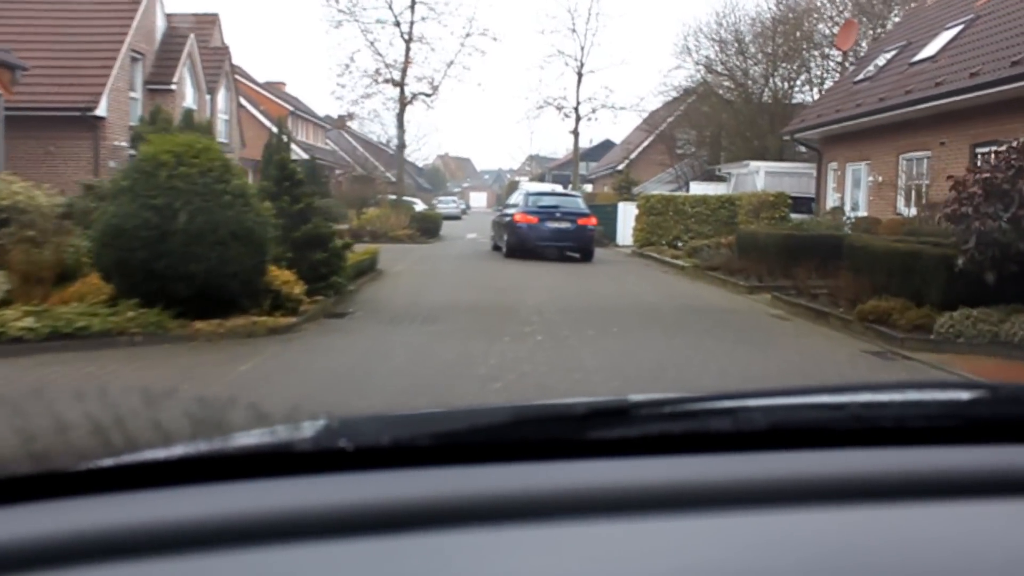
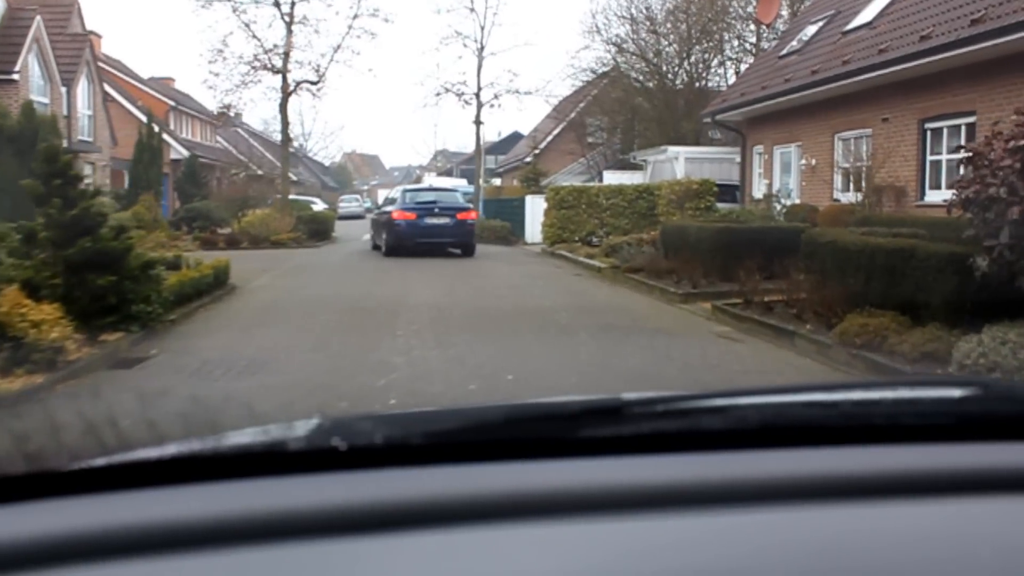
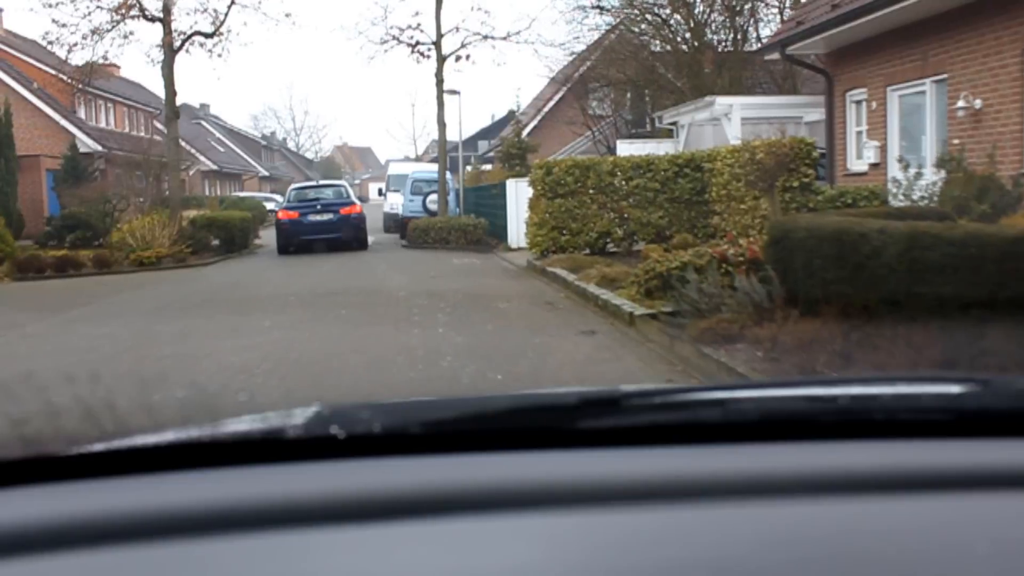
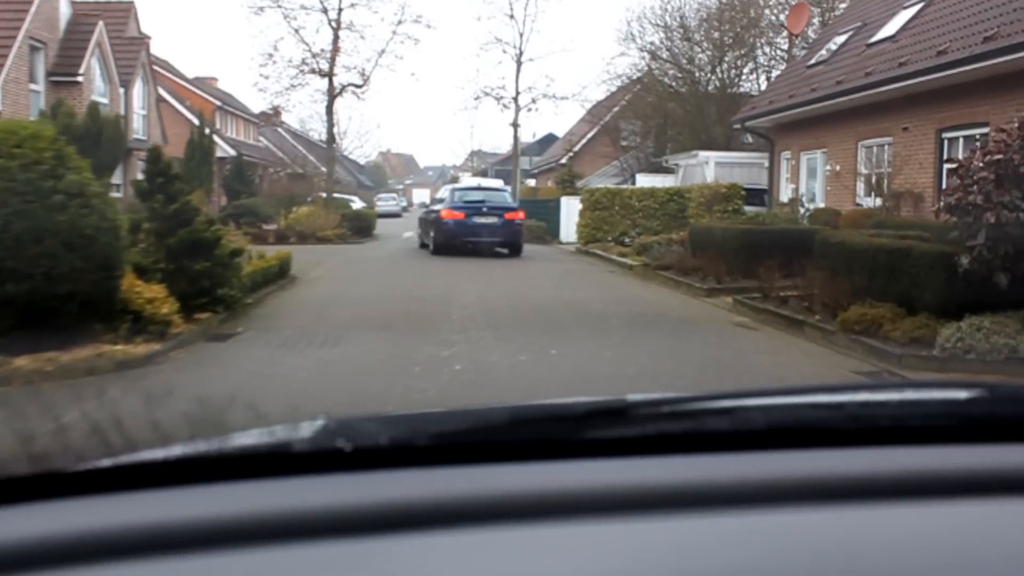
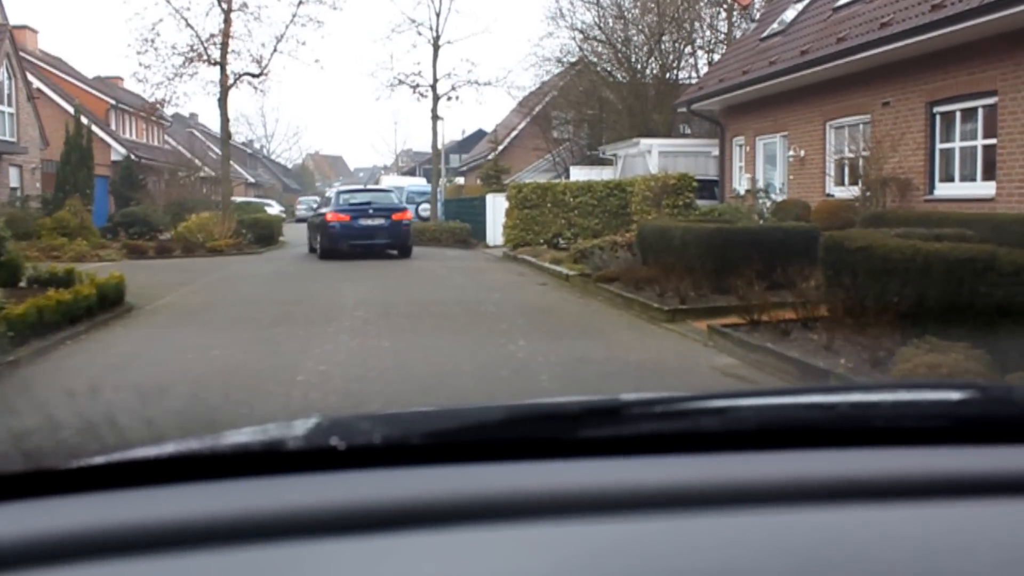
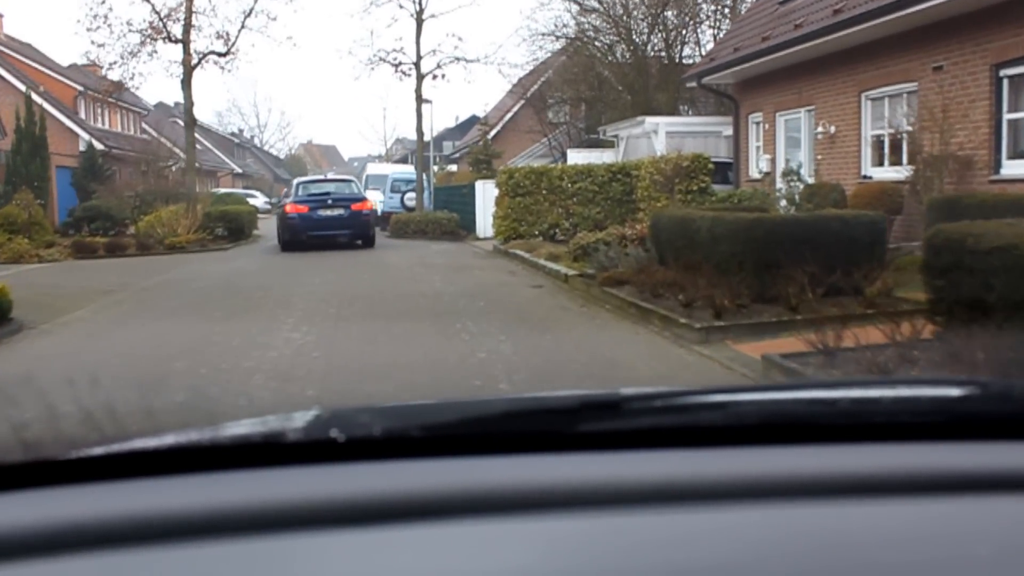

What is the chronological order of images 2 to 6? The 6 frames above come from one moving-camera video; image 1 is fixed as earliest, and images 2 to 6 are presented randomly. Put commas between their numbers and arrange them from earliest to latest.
4, 2, 5, 6, 3
